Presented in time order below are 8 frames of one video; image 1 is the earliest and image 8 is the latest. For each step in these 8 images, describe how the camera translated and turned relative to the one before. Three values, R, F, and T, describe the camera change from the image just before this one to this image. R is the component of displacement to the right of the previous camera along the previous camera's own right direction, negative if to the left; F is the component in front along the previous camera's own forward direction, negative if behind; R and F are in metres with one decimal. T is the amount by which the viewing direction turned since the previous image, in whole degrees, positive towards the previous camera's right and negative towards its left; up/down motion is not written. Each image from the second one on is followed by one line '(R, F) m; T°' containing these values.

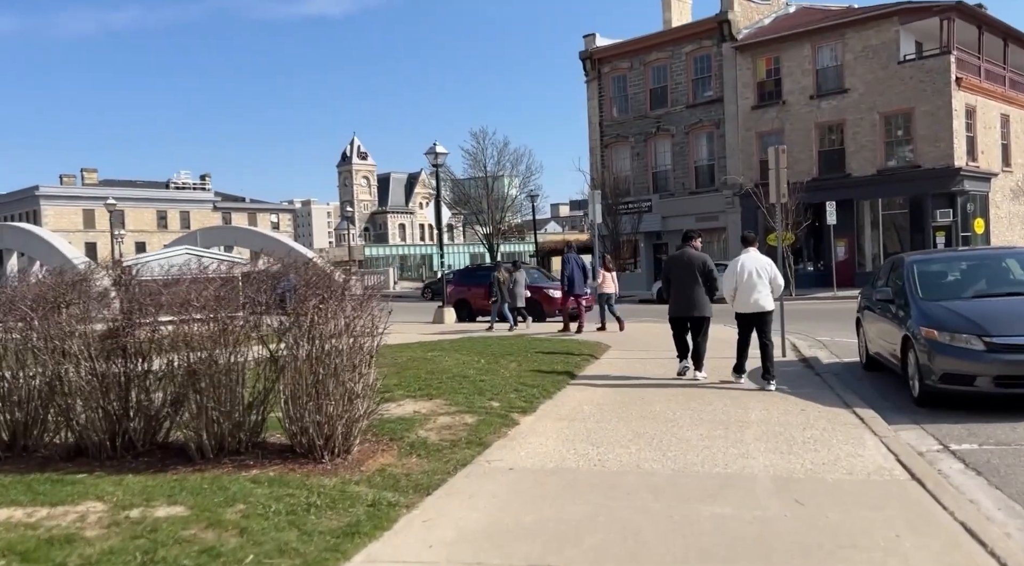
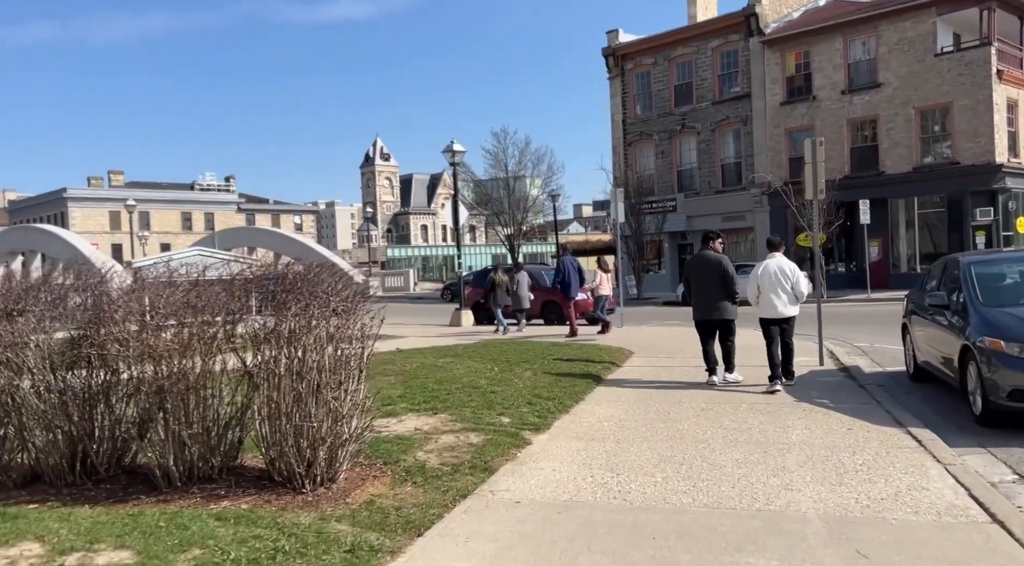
(+0.1, +0.7) m; -2°
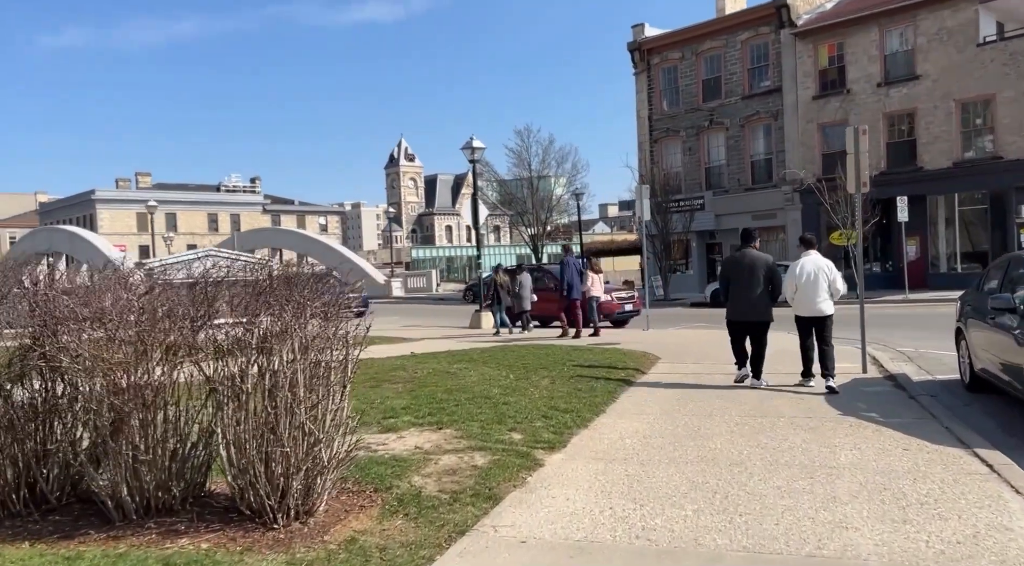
(+0.1, +0.7) m; -2°
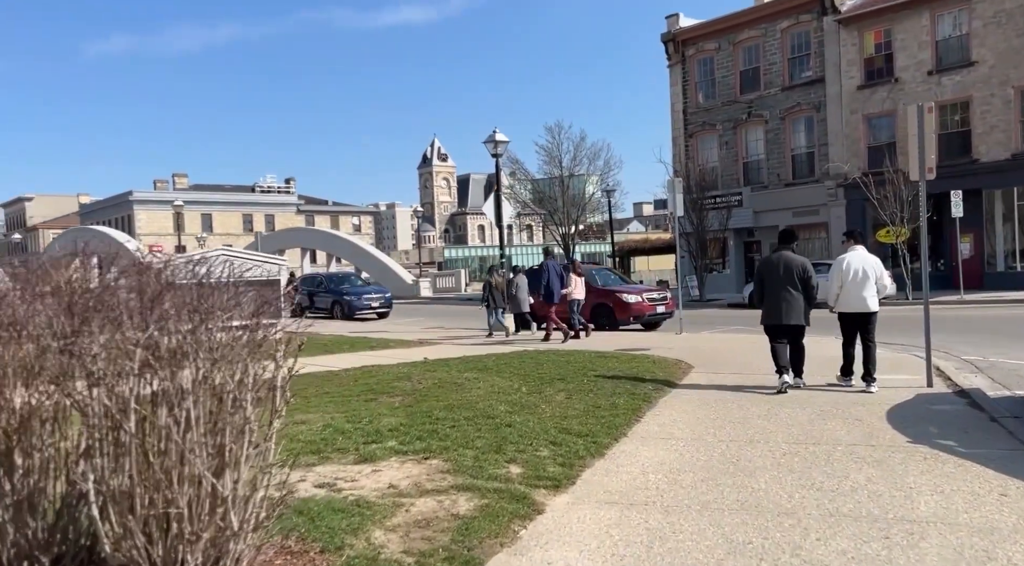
(+0.2, +1.0) m; -3°
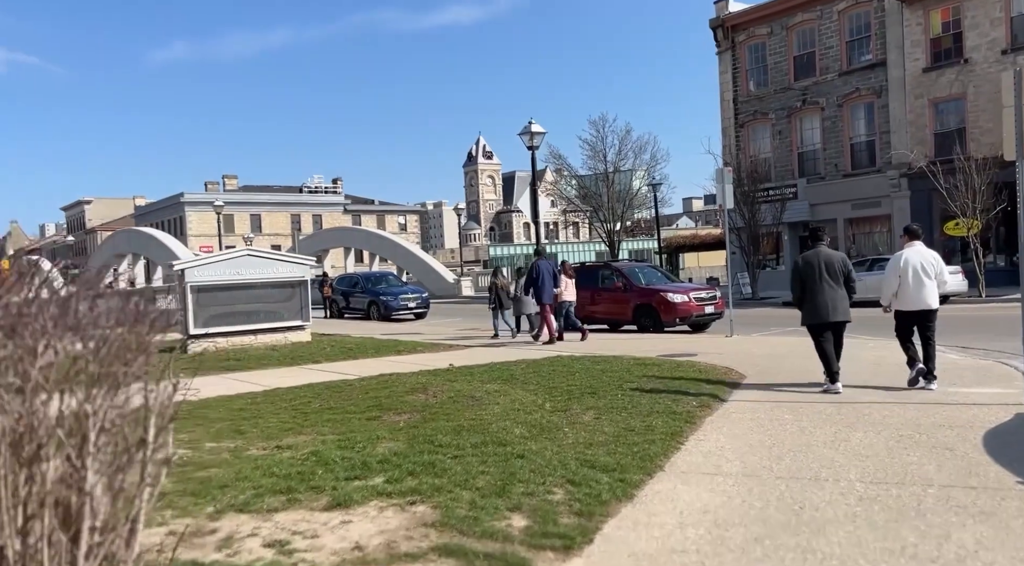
(+0.2, +1.0) m; -4°
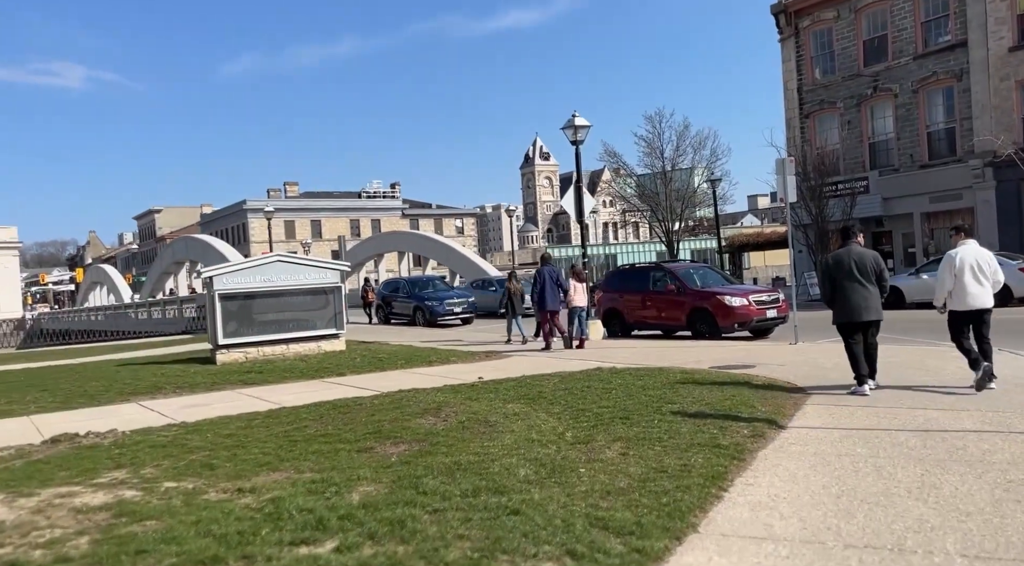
(+0.4, +1.0) m; -5°
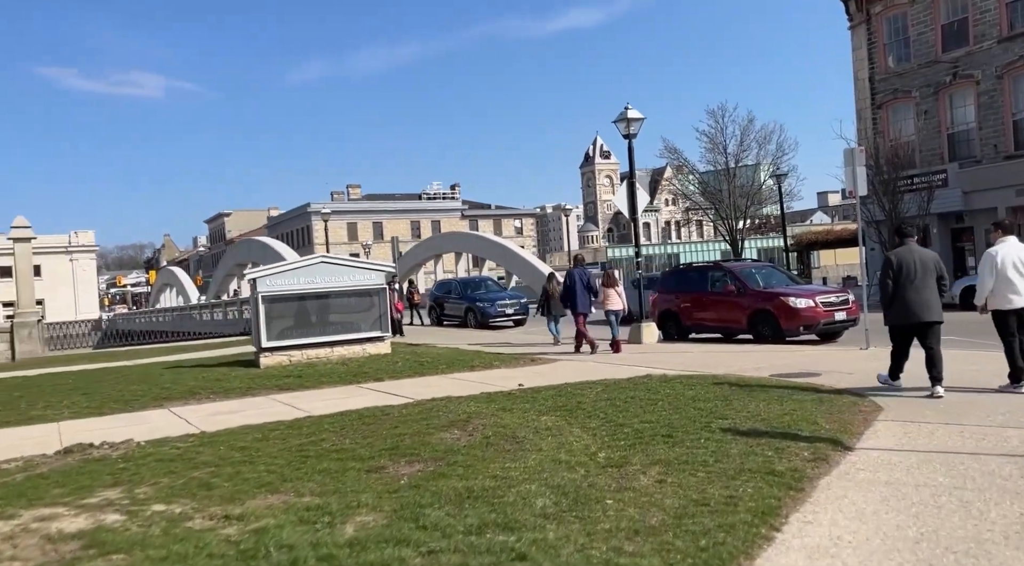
(+0.3, +0.6) m; -5°
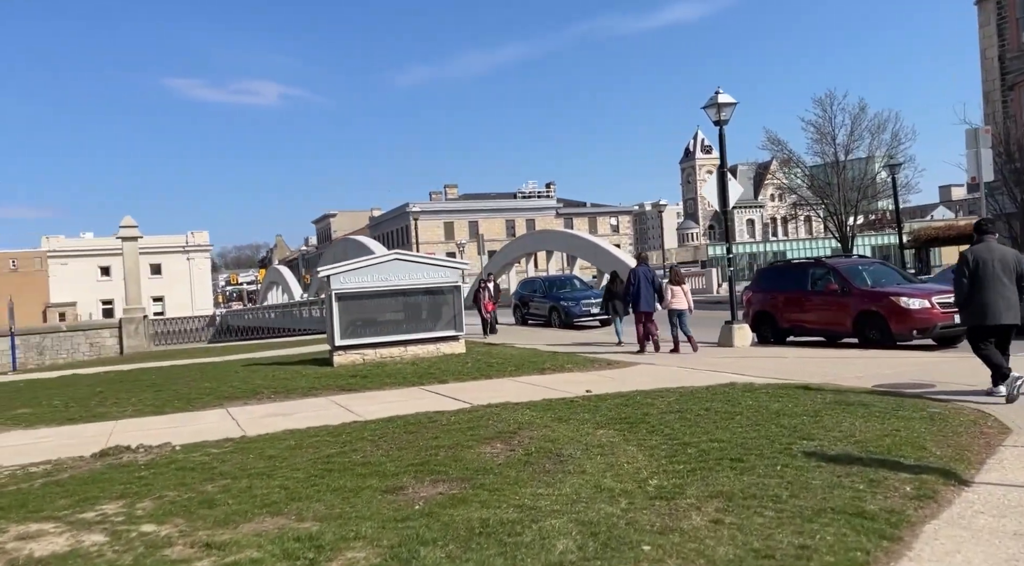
(+0.4, +0.8) m; -7°
